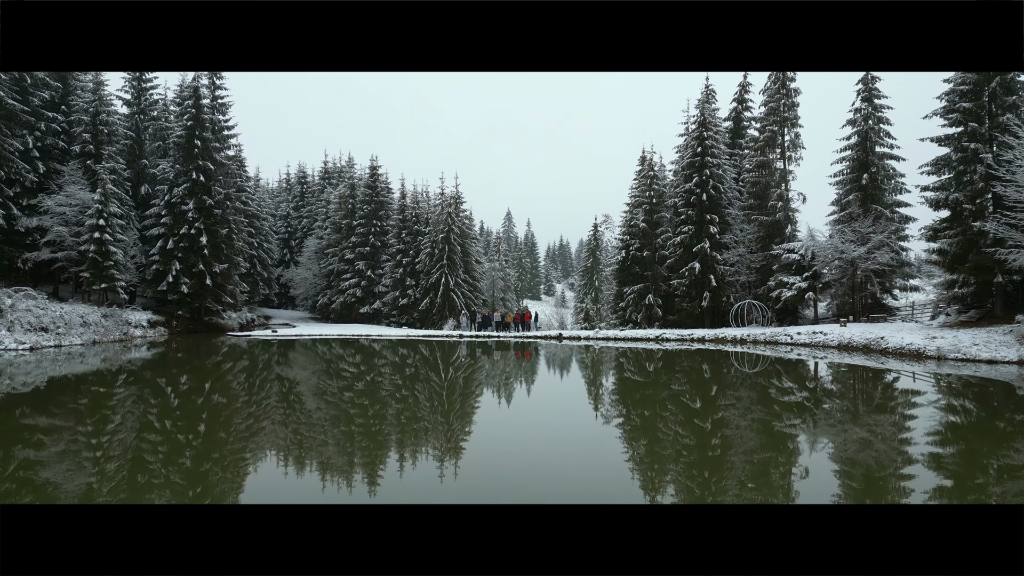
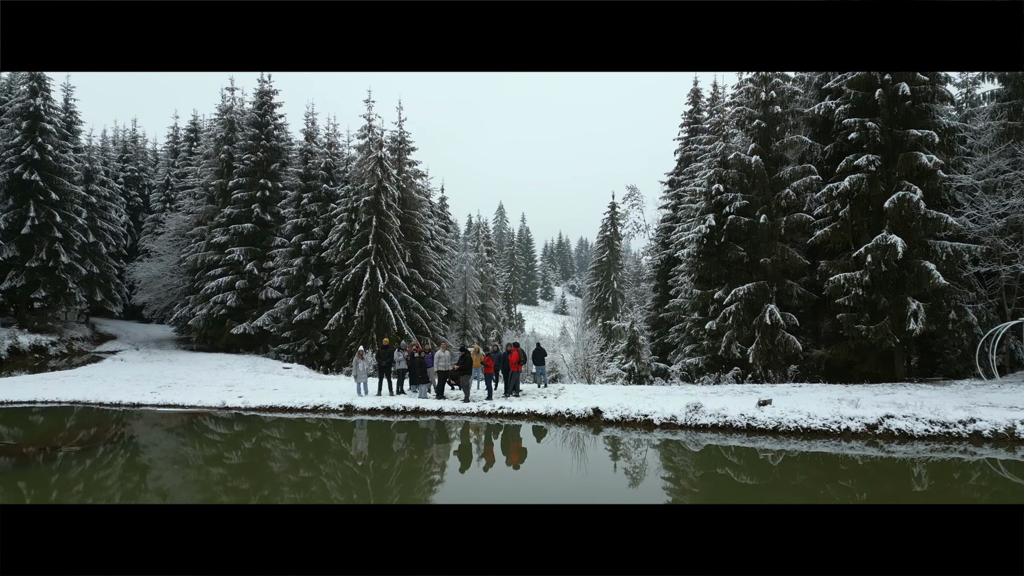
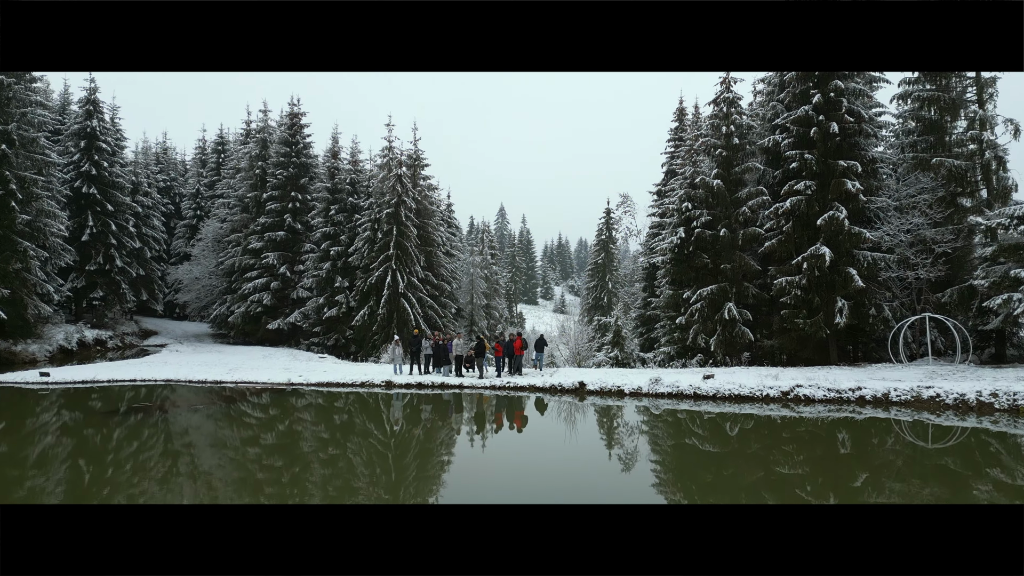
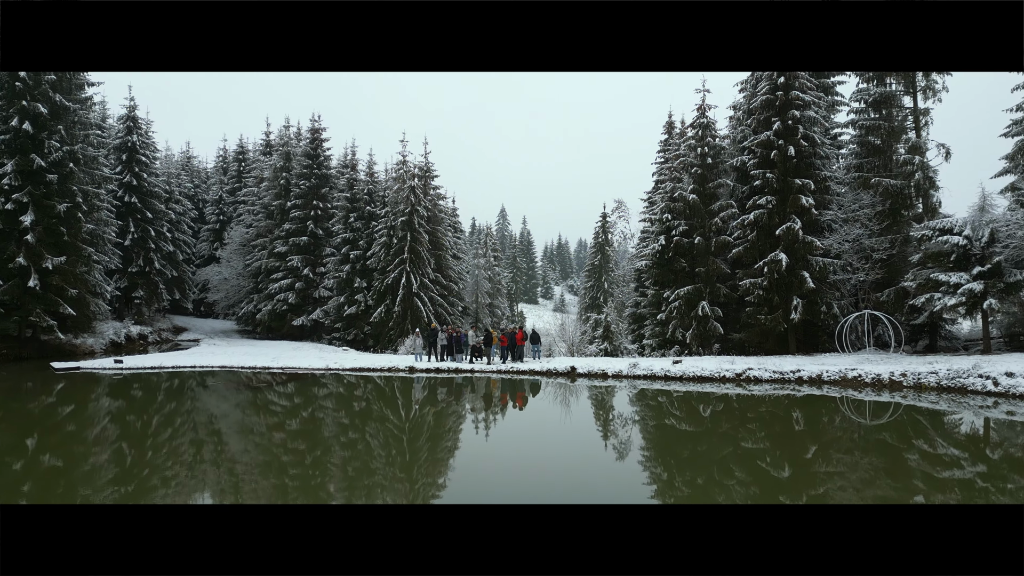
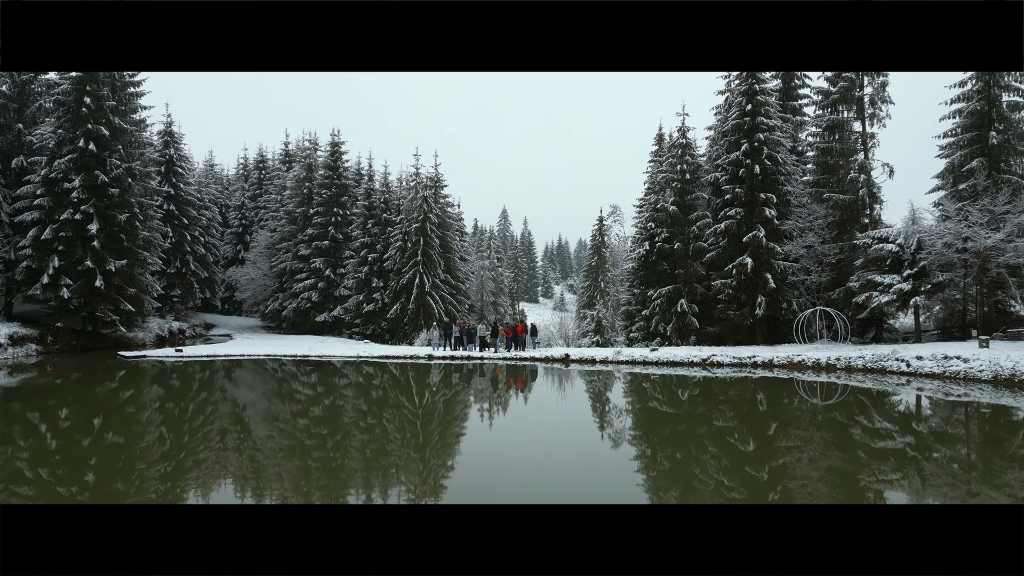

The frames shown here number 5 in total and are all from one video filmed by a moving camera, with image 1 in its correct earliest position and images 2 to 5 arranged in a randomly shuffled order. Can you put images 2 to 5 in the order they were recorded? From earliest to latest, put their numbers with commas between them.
5, 4, 3, 2
